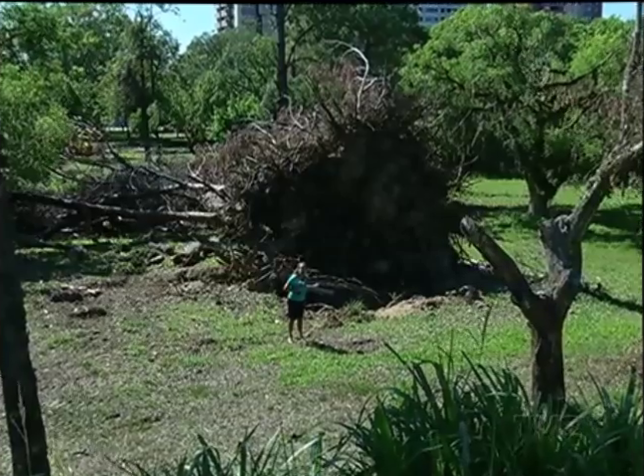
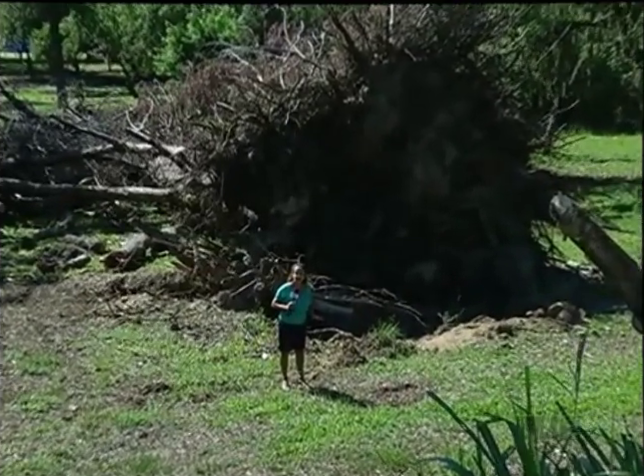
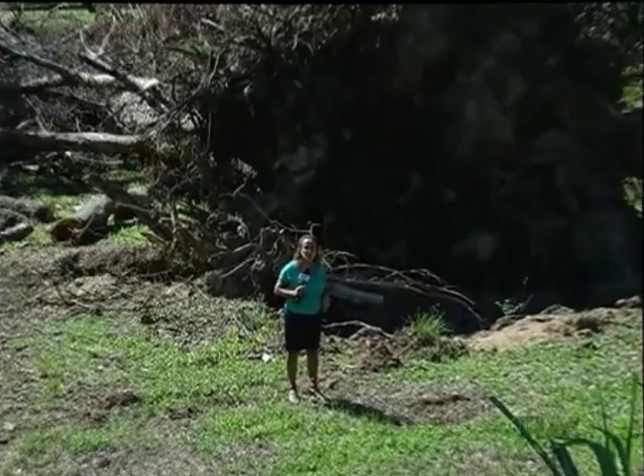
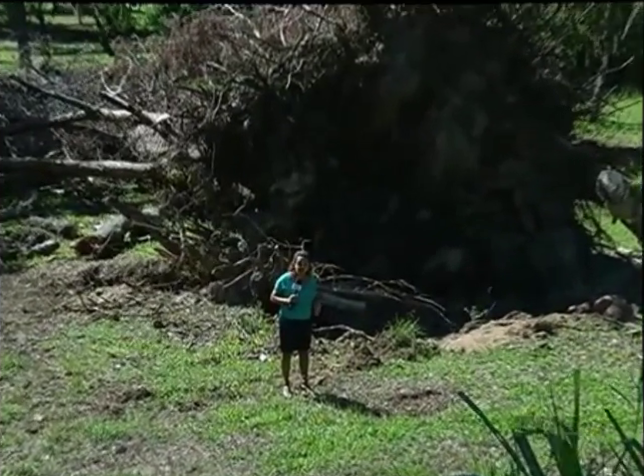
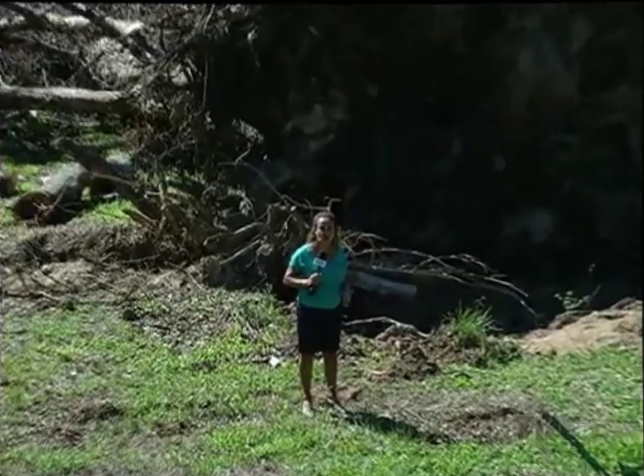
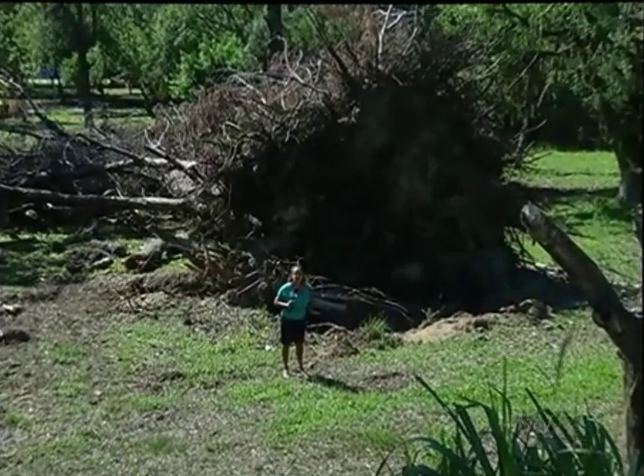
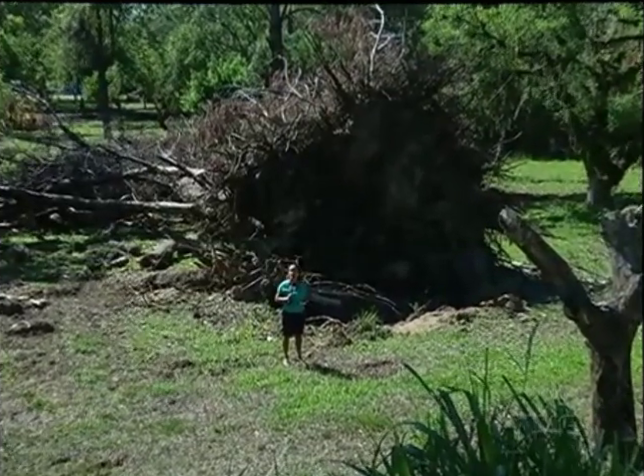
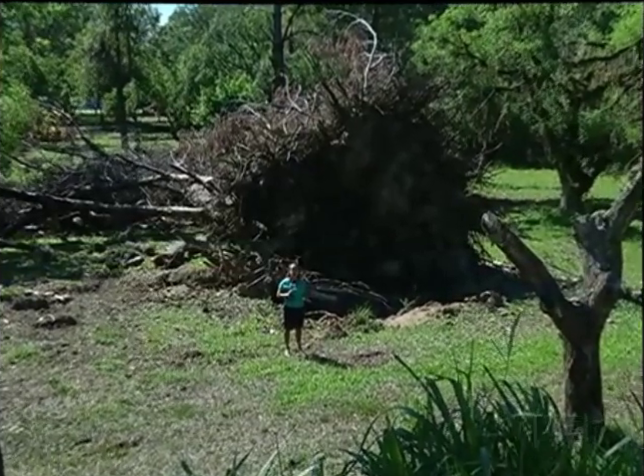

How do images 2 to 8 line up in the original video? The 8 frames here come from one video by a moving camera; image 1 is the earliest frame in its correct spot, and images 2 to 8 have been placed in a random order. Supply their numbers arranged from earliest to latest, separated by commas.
8, 7, 6, 2, 4, 3, 5
